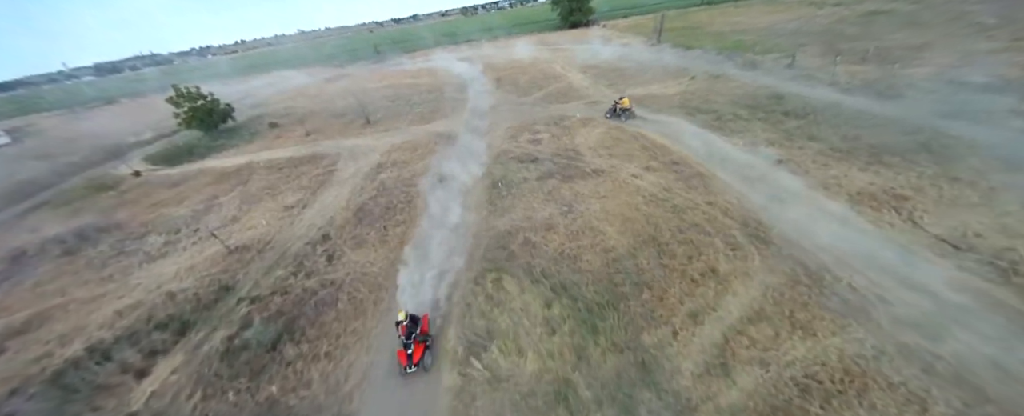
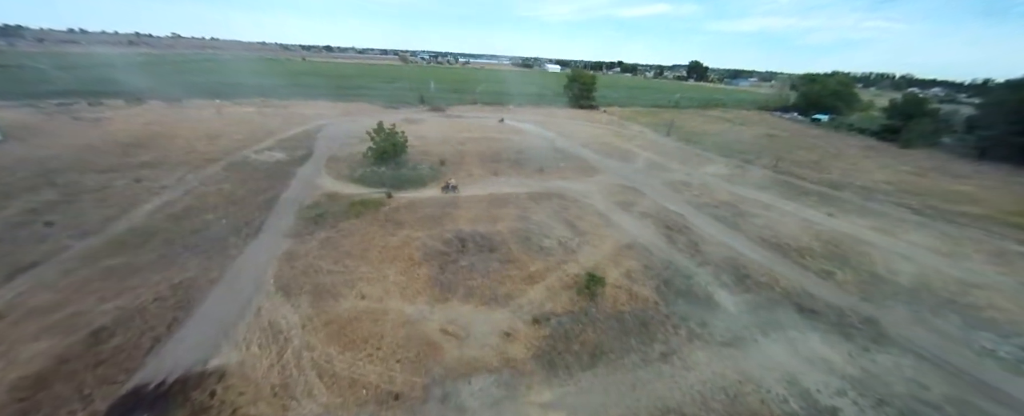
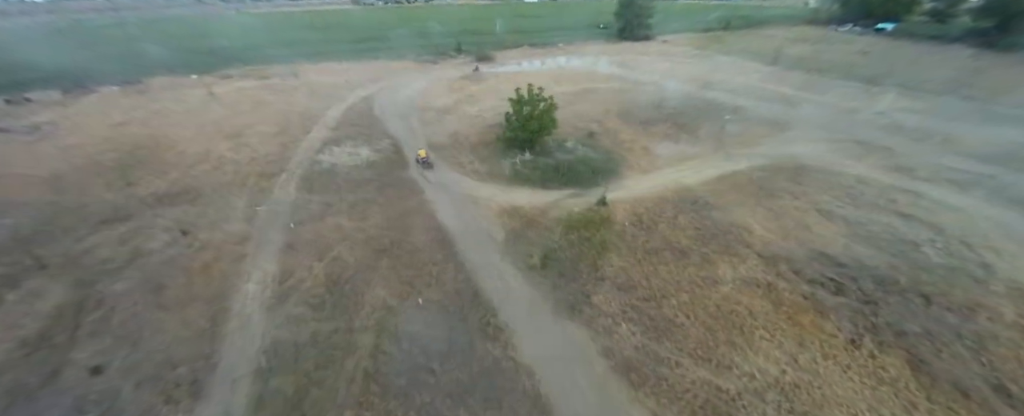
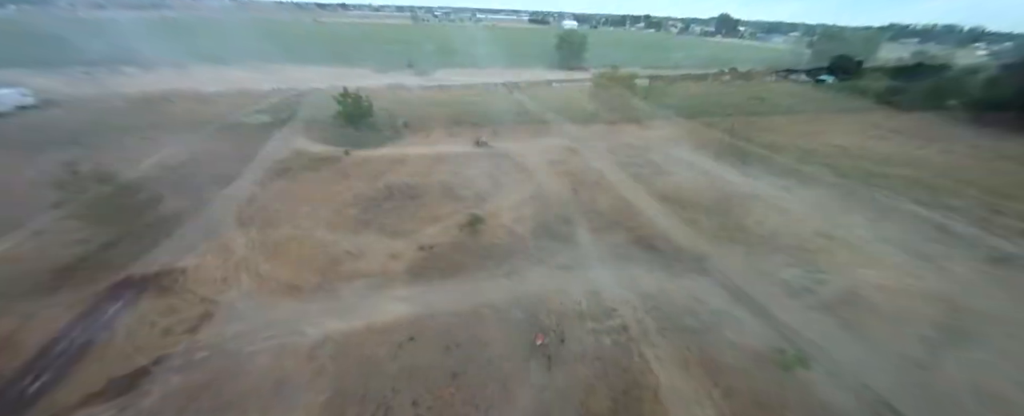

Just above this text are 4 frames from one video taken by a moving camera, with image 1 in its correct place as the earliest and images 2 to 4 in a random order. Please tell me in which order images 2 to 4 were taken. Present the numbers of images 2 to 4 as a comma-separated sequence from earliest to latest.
4, 2, 3
